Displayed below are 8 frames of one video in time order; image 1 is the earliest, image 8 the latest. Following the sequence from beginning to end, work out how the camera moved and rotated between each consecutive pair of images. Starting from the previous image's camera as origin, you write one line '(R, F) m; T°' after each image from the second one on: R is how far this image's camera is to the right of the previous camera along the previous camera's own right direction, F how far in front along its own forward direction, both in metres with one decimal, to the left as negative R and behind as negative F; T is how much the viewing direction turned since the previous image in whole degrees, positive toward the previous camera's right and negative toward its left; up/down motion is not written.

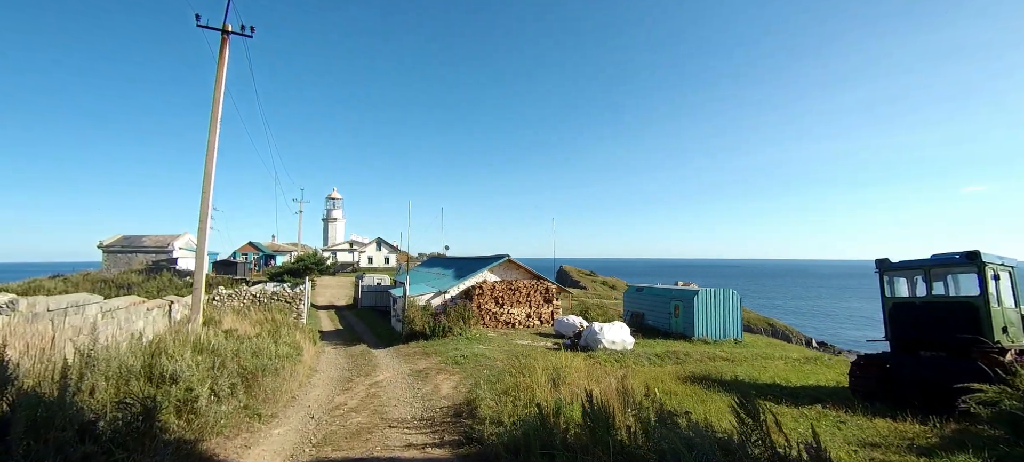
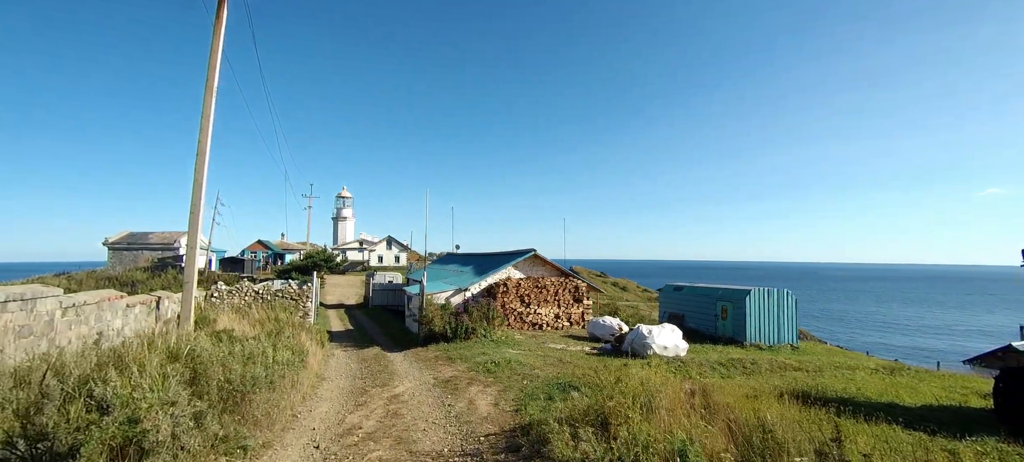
(-0.8, +1.8) m; -1°
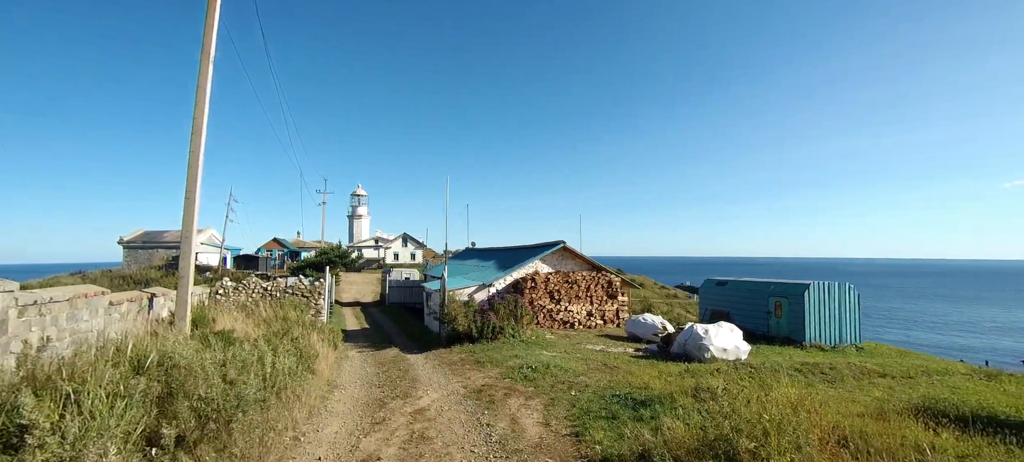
(-0.5, +1.5) m; -2°
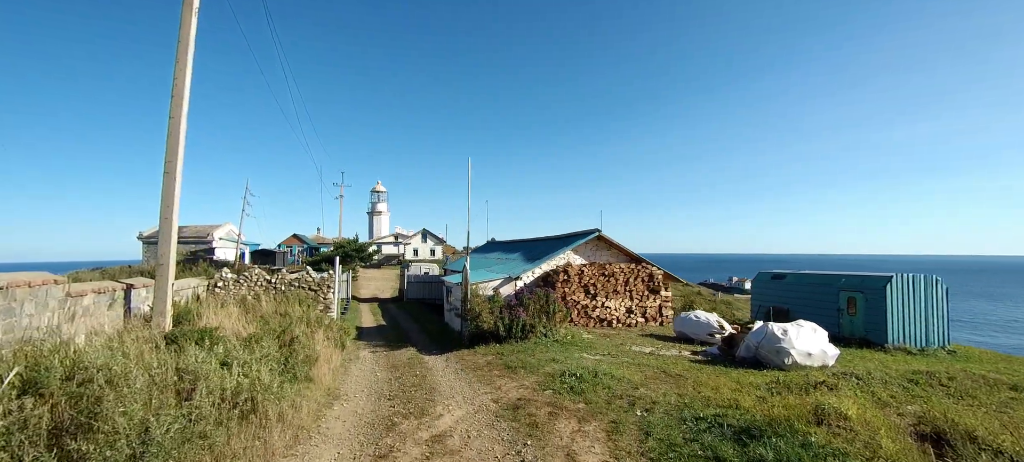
(-0.3, +1.7) m; -2°
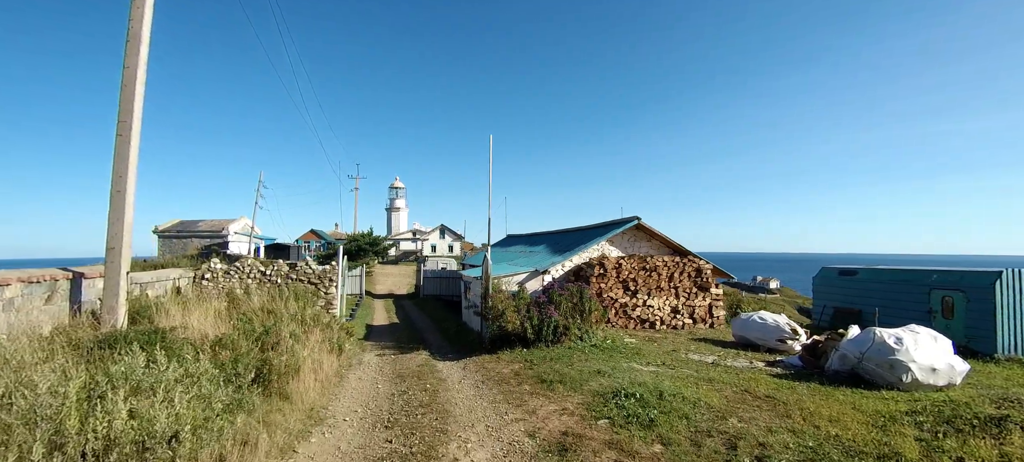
(-0.3, +1.8) m; -2°
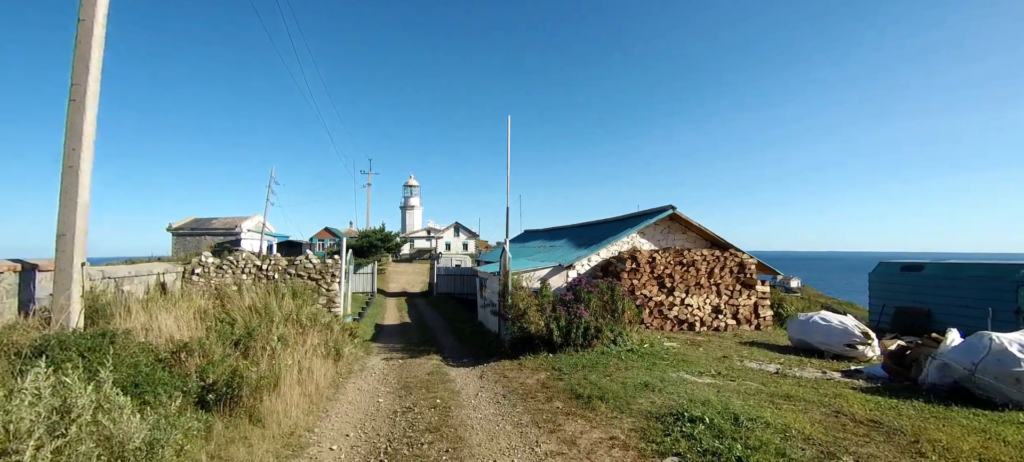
(-0.2, +1.2) m; -2°
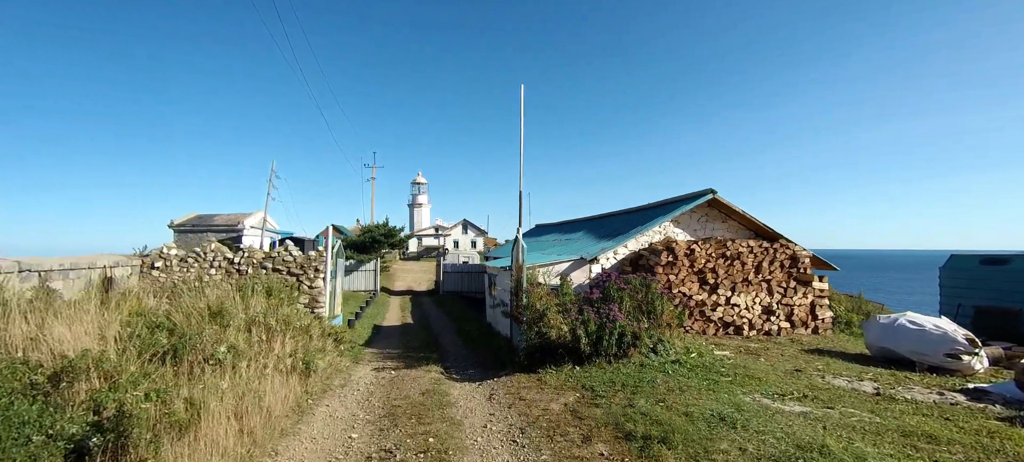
(-0.1, +1.6) m; -1°
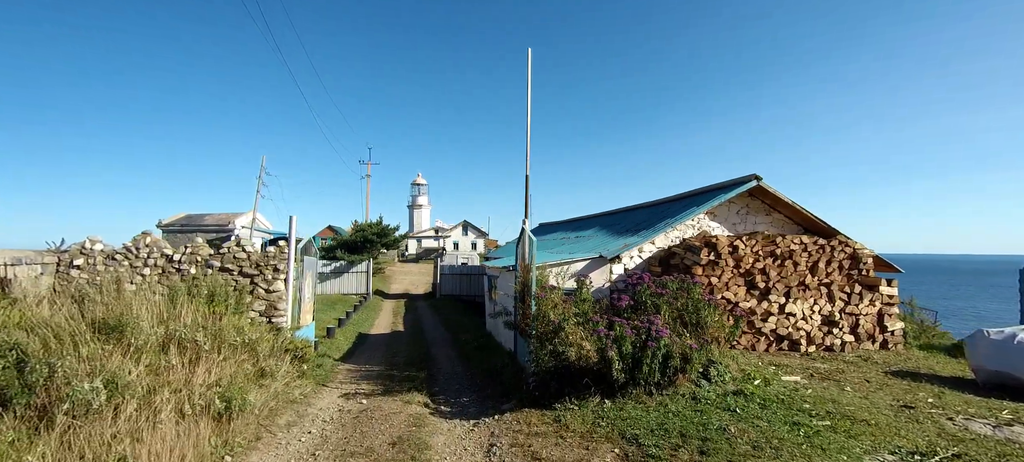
(-0.1, +1.6) m; 0°
